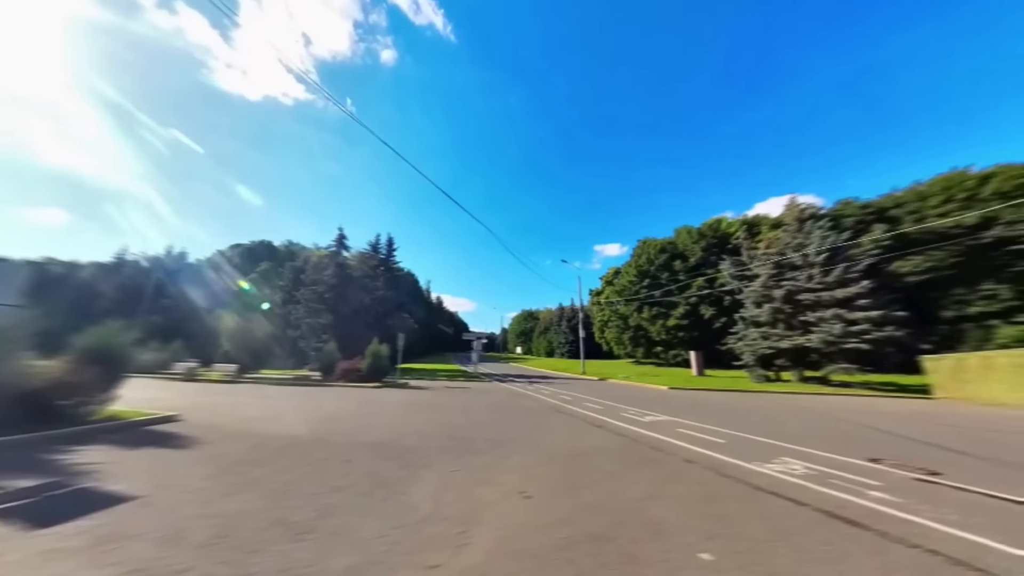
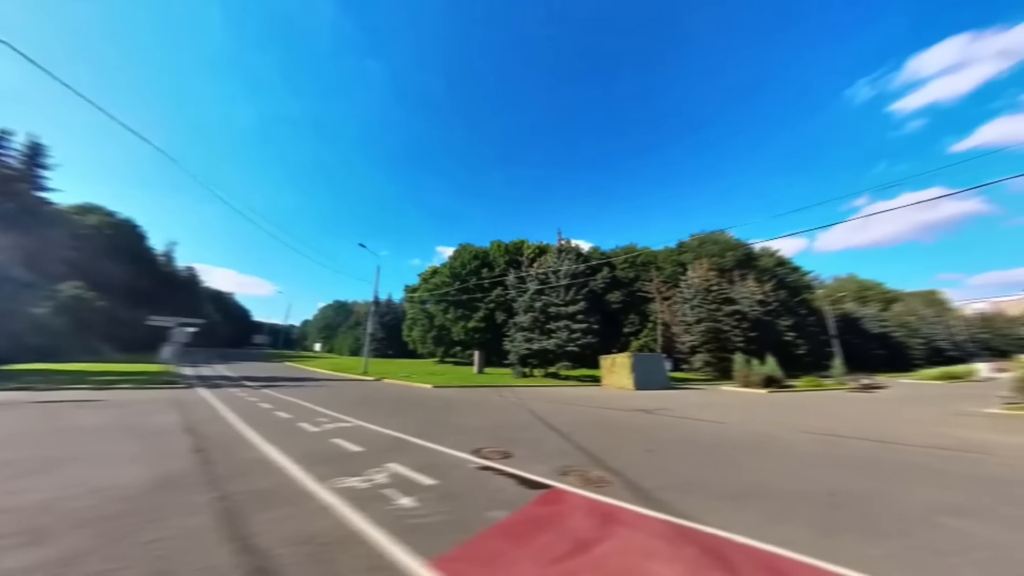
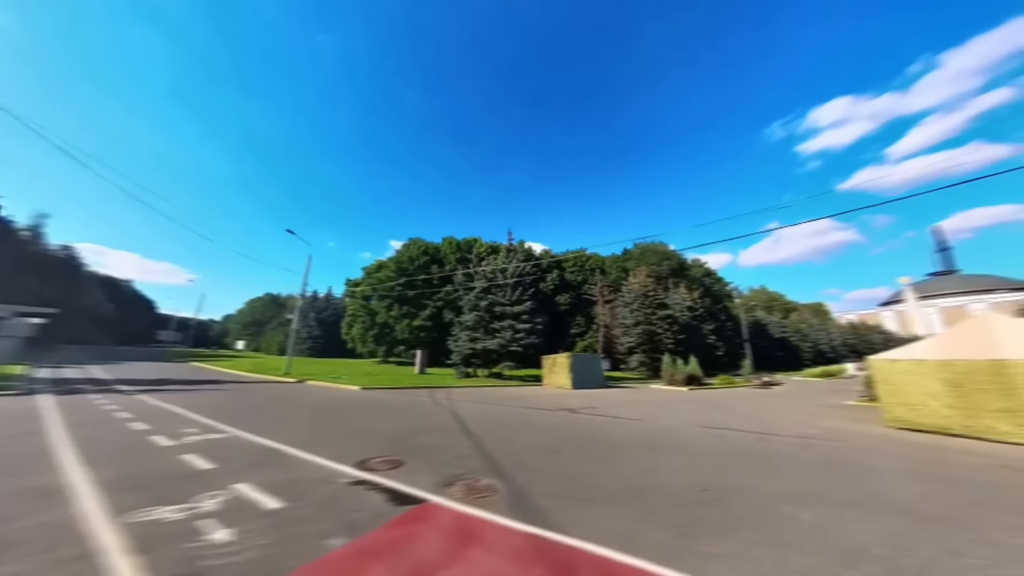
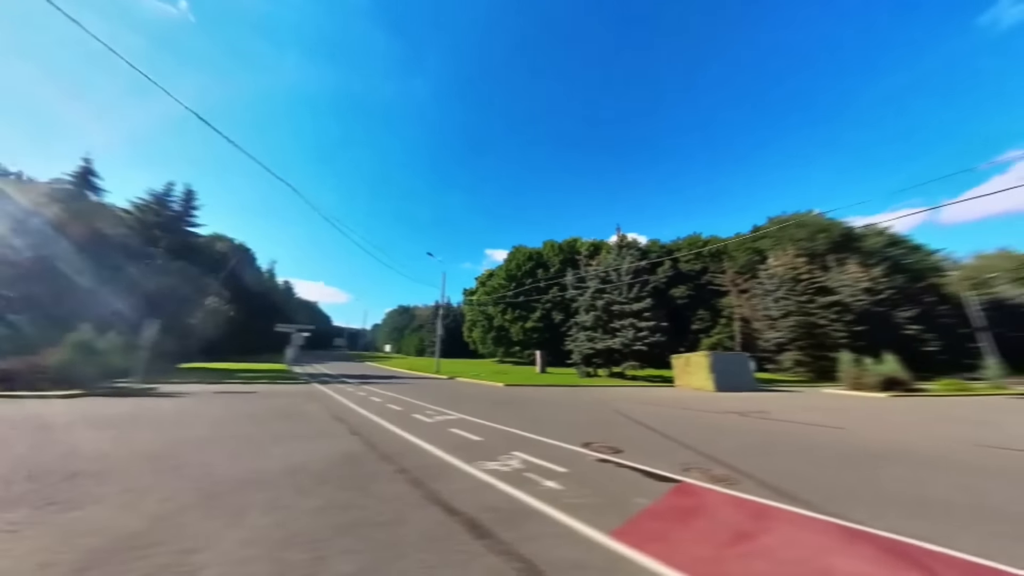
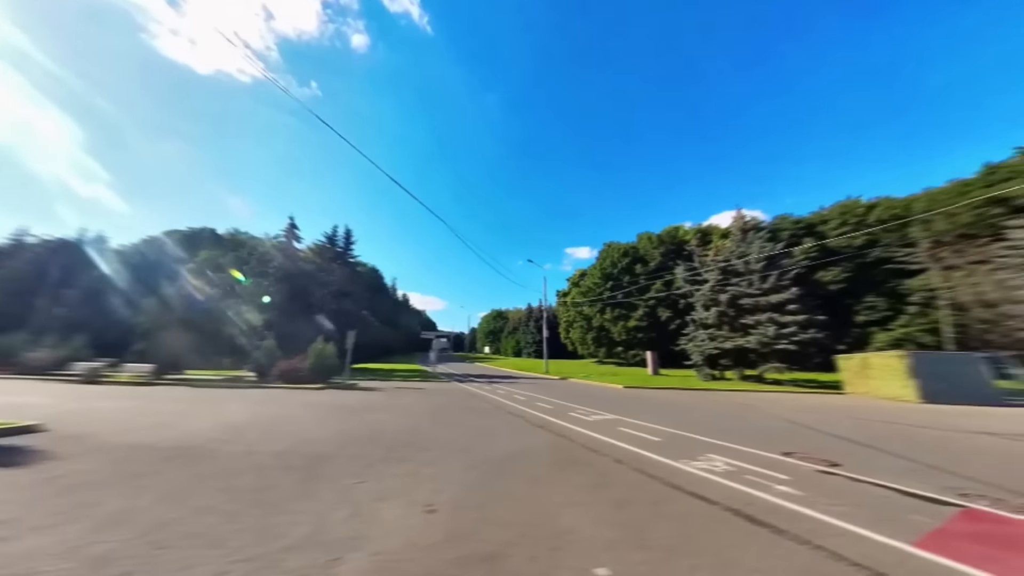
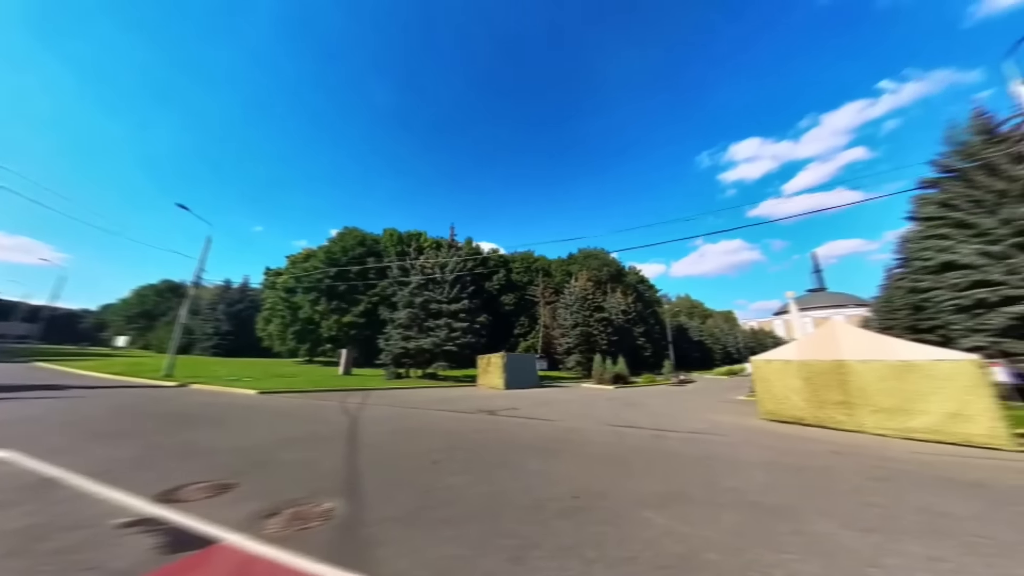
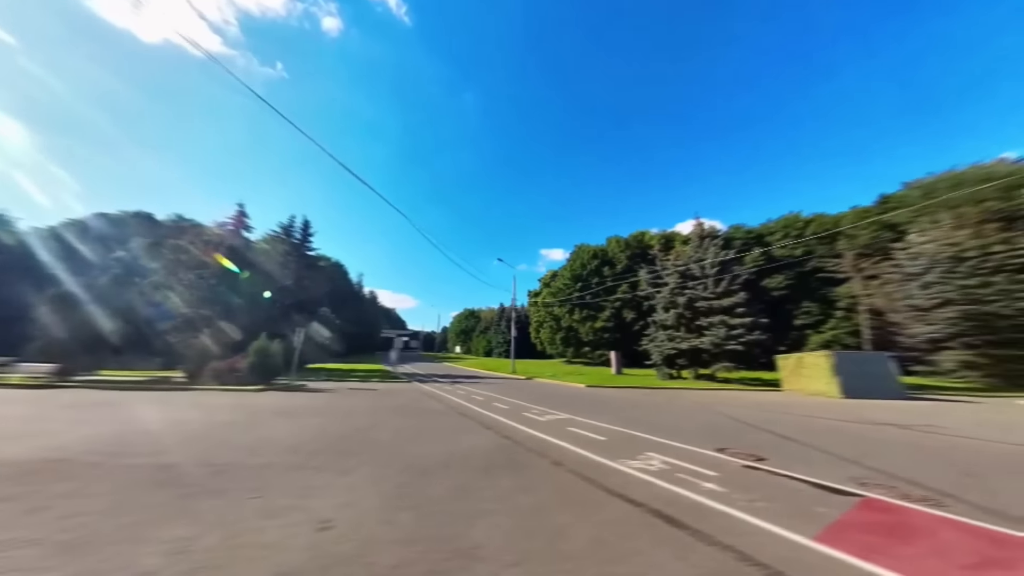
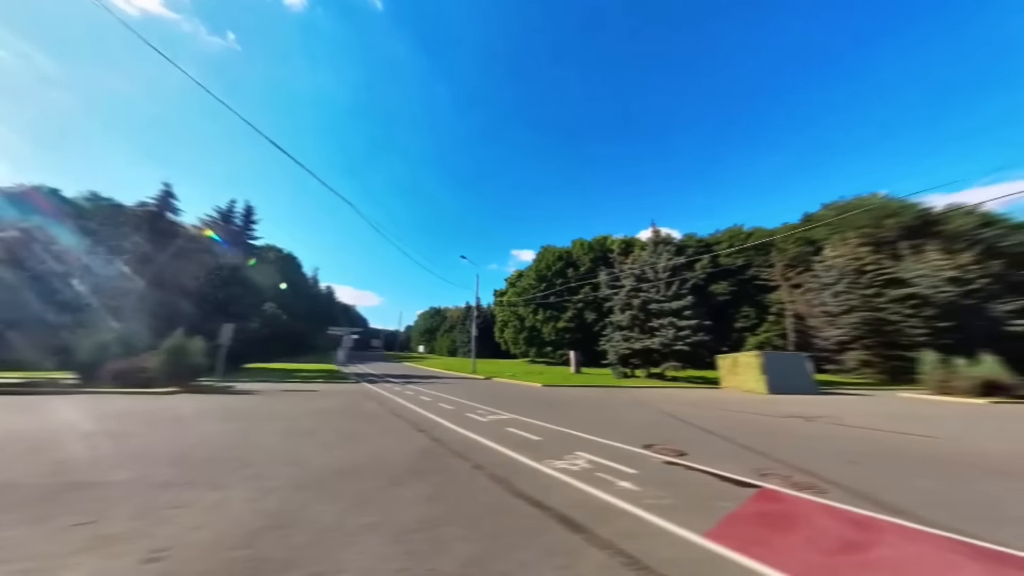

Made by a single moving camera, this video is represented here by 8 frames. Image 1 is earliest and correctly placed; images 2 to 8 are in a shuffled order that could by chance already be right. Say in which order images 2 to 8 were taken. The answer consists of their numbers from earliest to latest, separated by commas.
5, 7, 8, 4, 2, 3, 6
